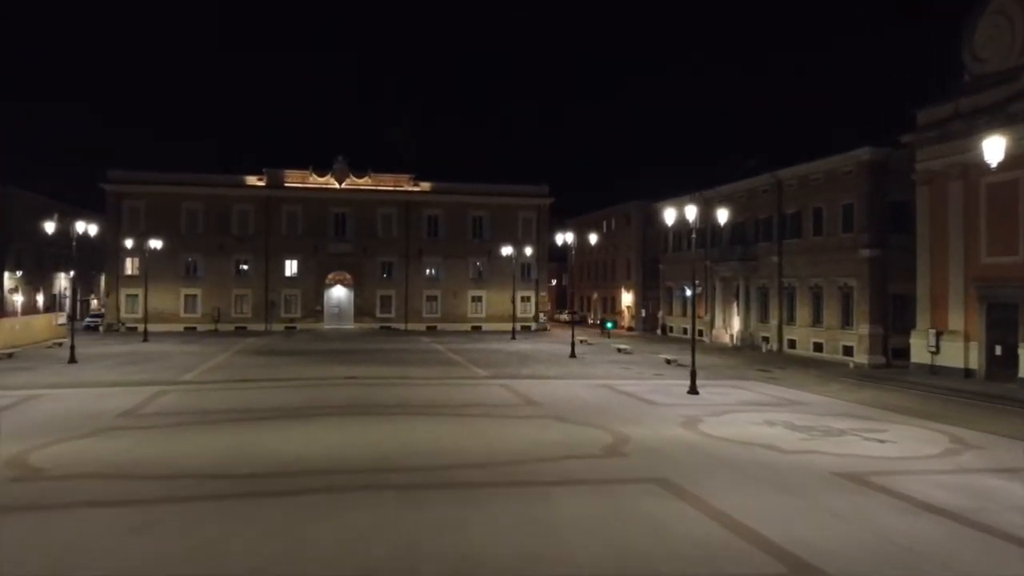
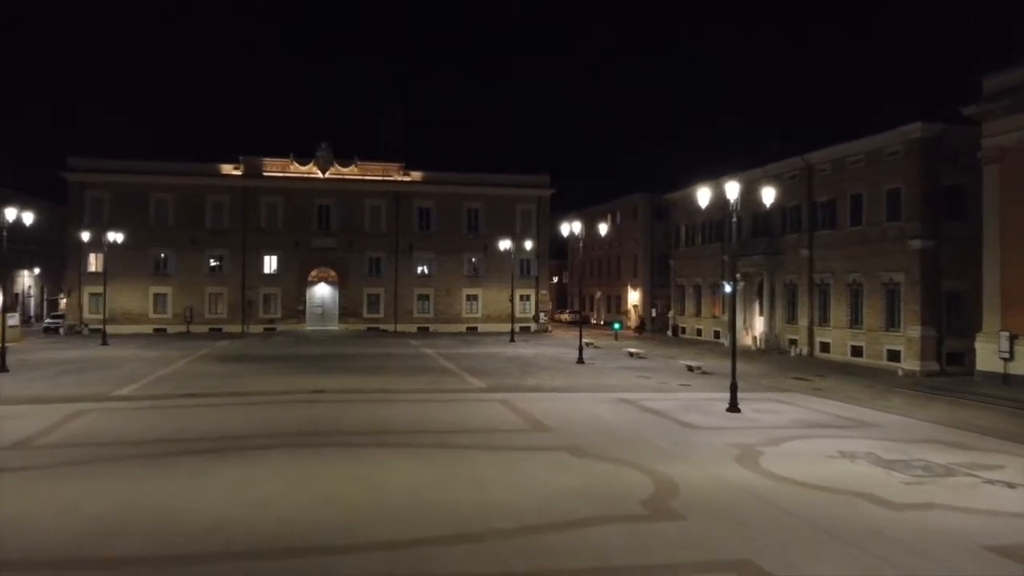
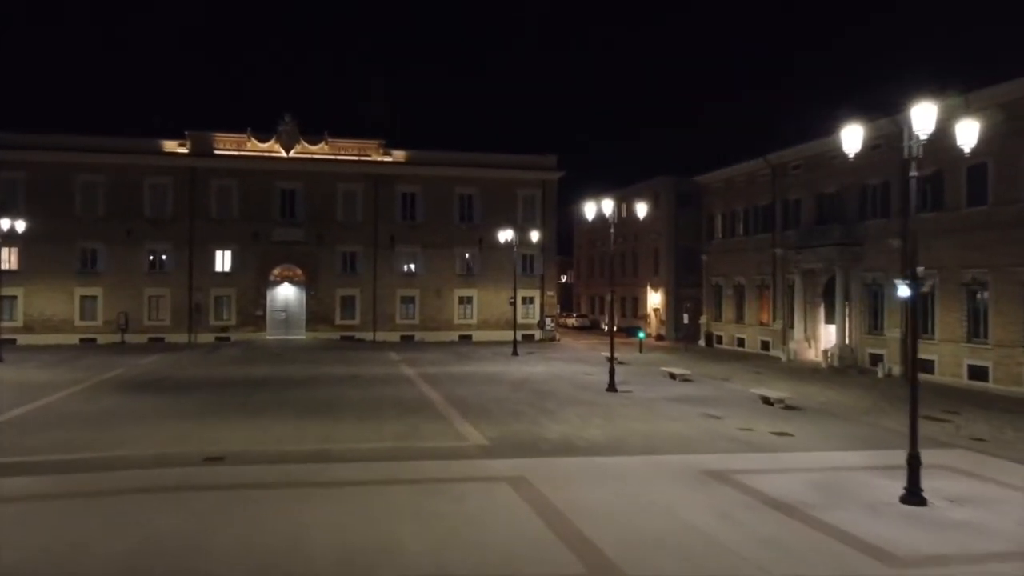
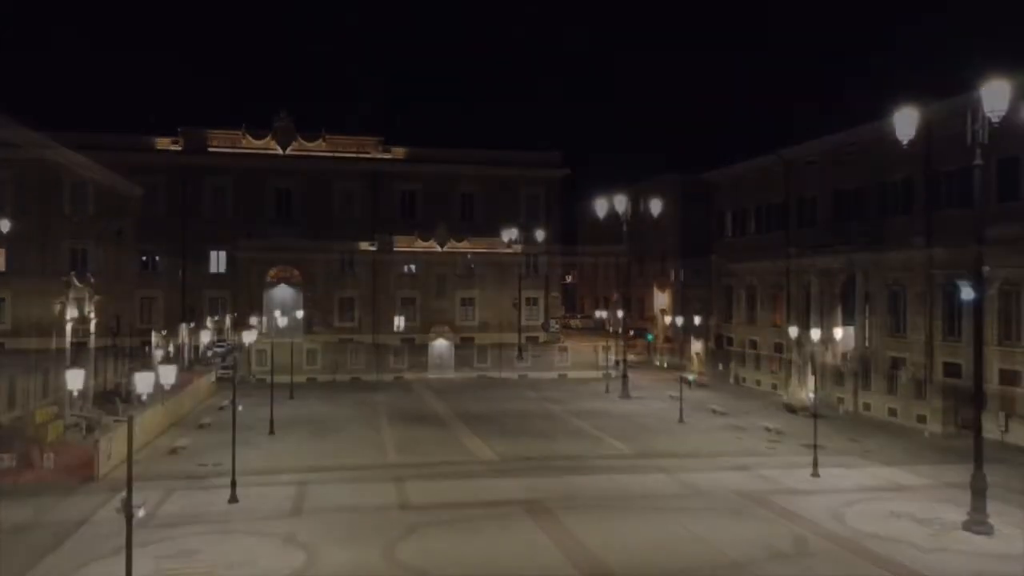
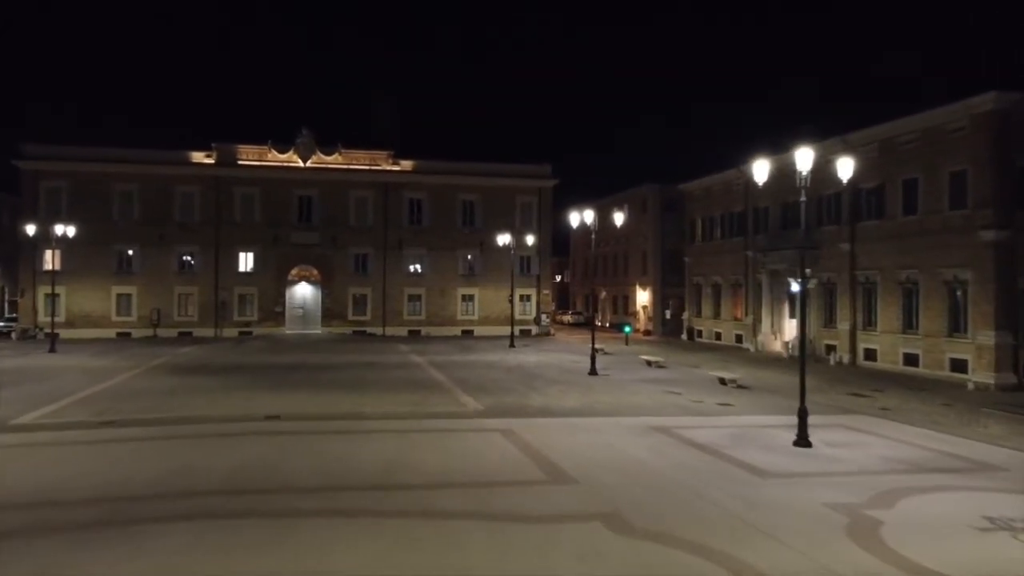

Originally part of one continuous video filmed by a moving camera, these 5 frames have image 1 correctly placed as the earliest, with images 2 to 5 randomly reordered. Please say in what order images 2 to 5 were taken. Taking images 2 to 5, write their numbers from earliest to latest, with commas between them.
2, 5, 3, 4
